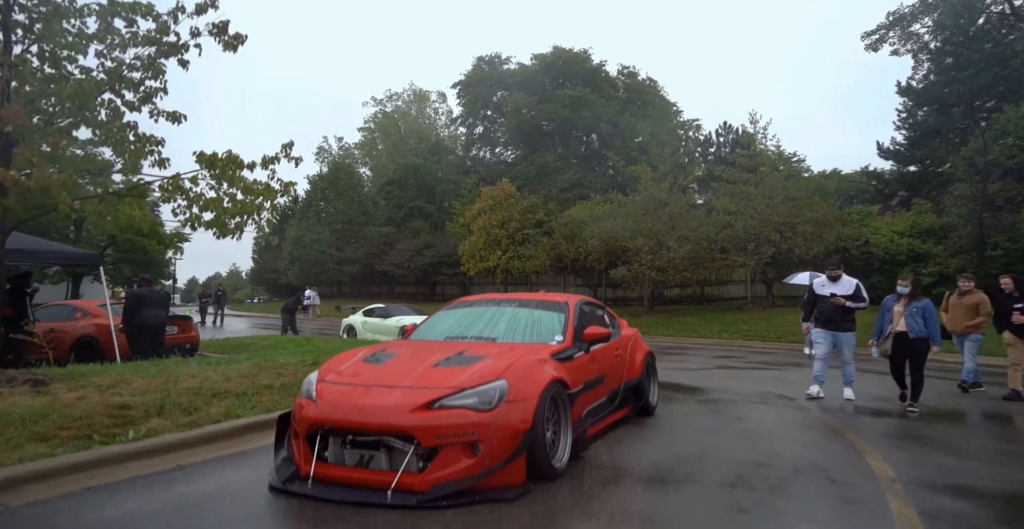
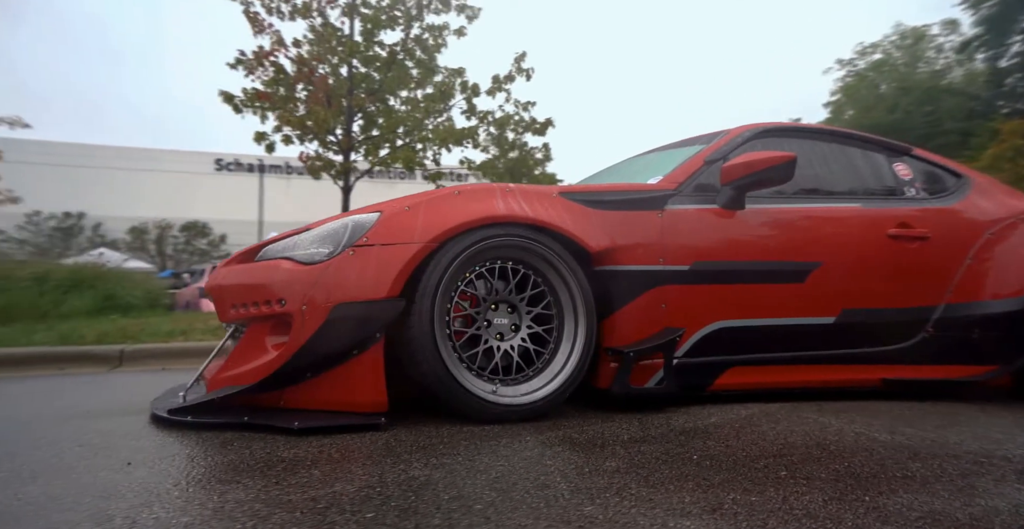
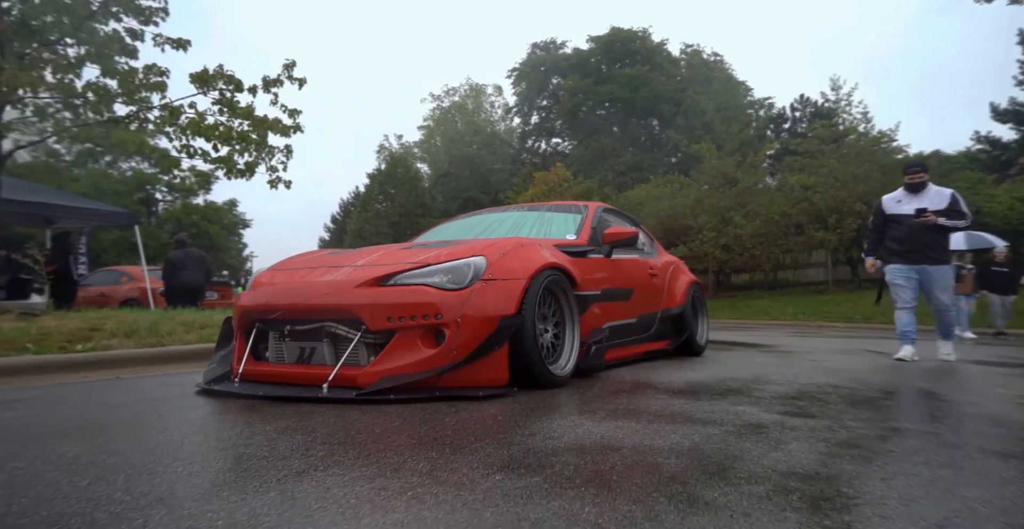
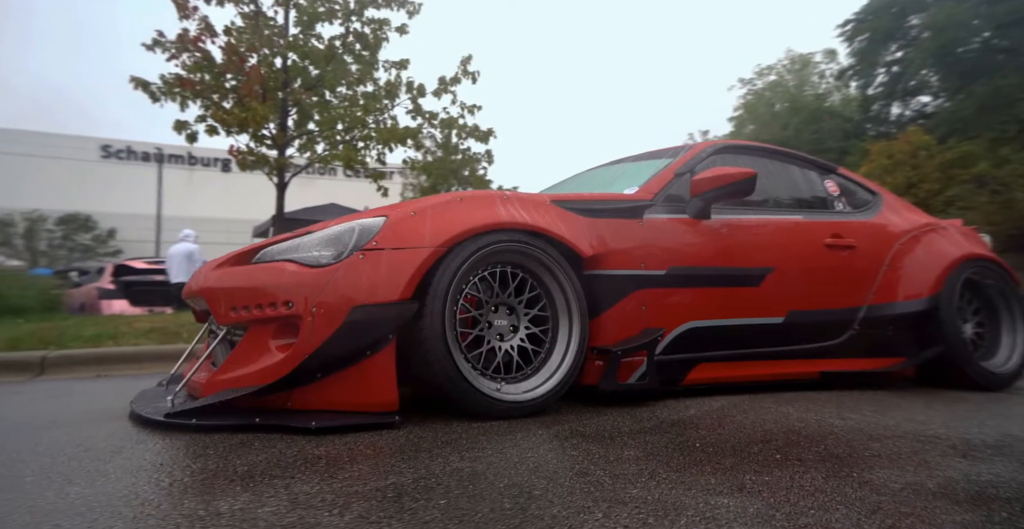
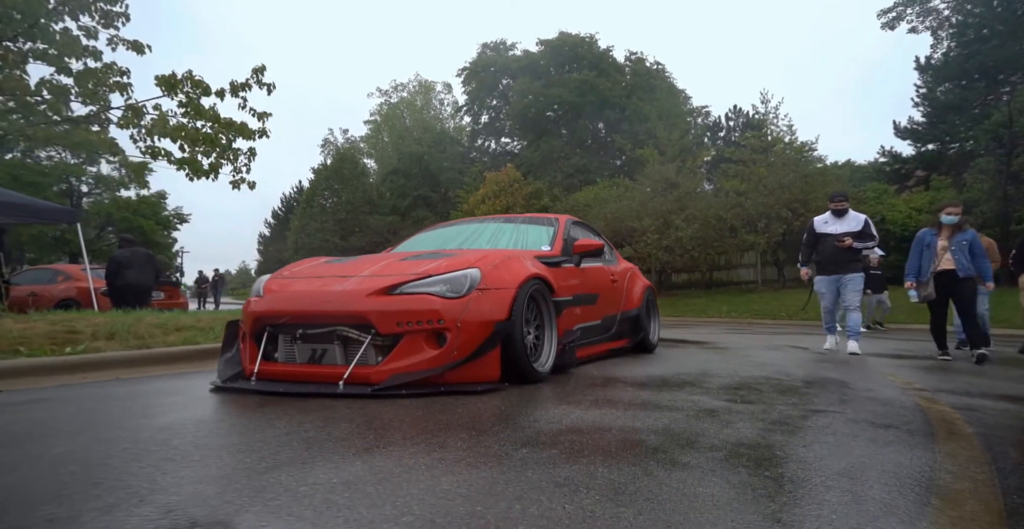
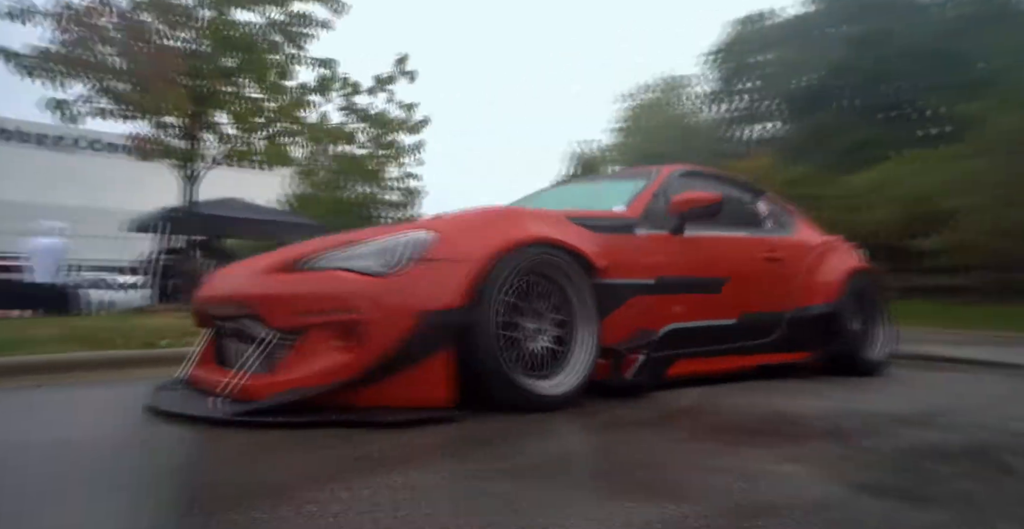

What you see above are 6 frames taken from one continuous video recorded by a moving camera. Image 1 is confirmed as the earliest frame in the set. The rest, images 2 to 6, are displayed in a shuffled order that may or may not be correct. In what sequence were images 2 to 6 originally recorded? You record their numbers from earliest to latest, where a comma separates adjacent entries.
5, 3, 6, 4, 2
